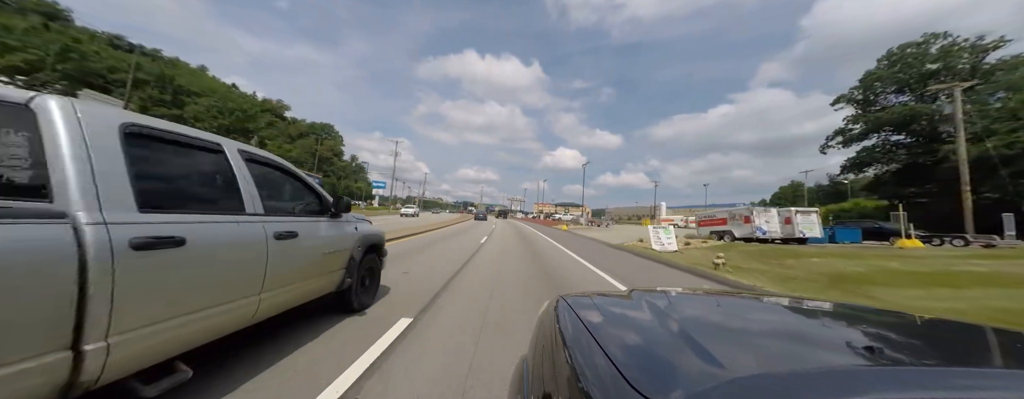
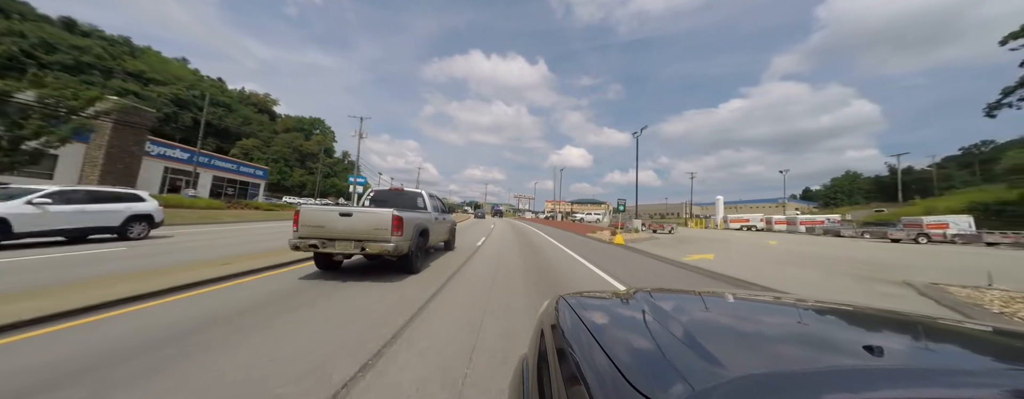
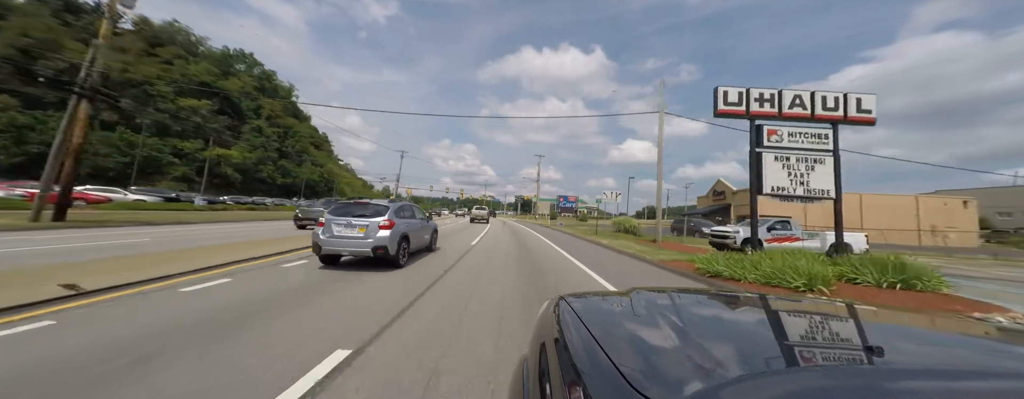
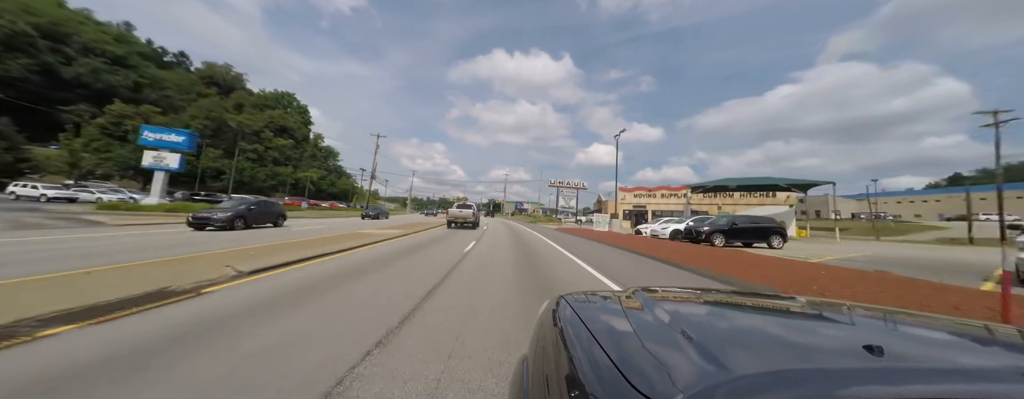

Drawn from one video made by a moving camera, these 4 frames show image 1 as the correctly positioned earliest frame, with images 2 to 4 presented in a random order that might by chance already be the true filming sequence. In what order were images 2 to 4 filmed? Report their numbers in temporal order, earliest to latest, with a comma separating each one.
2, 4, 3
